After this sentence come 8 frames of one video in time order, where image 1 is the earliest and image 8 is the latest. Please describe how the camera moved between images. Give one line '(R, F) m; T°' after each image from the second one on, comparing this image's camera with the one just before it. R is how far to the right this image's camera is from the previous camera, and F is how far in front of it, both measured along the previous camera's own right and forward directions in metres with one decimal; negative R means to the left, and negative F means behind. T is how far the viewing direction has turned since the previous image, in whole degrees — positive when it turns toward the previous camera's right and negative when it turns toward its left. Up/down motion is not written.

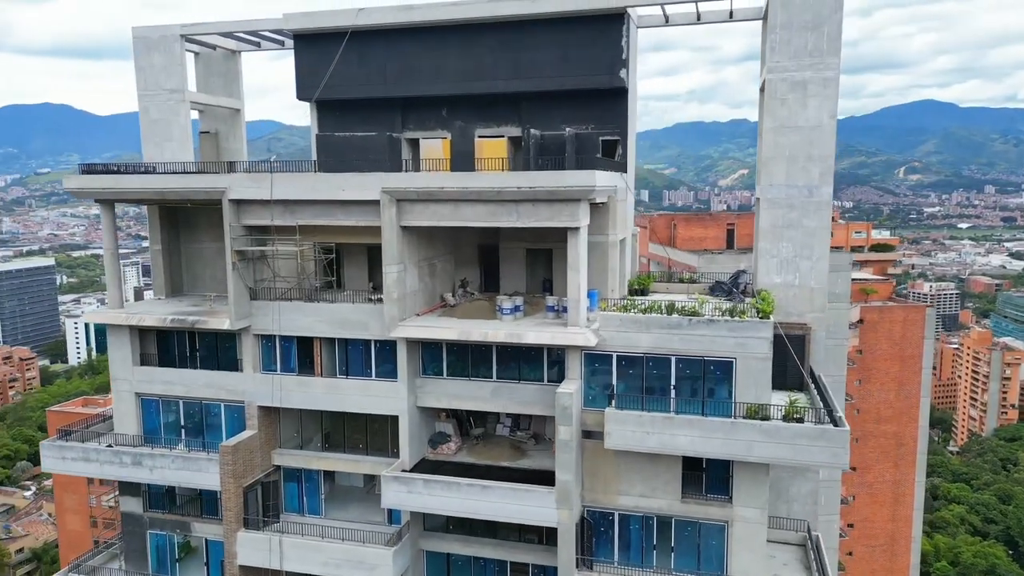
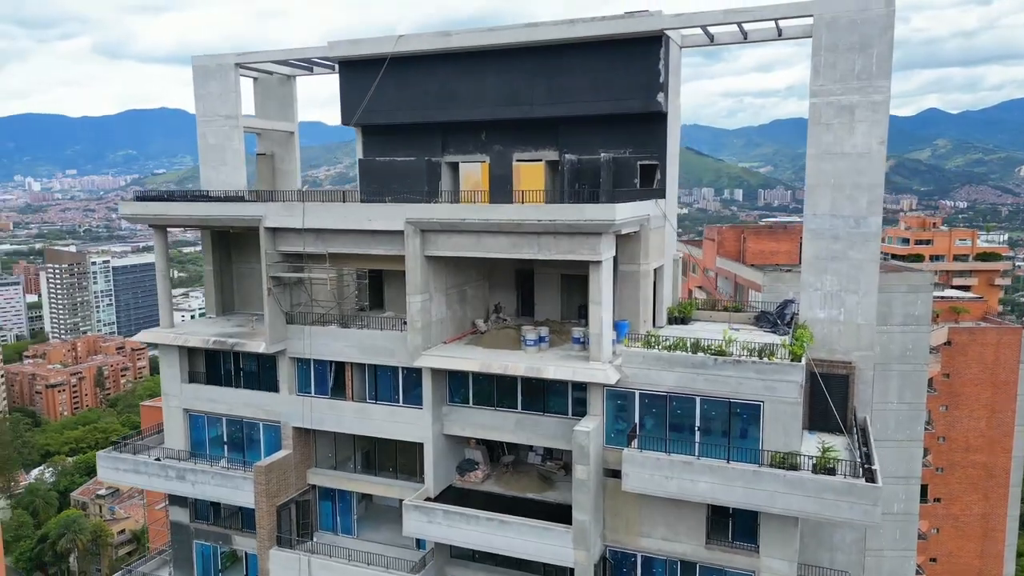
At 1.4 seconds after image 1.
(+1.8, +0.4) m; -6°
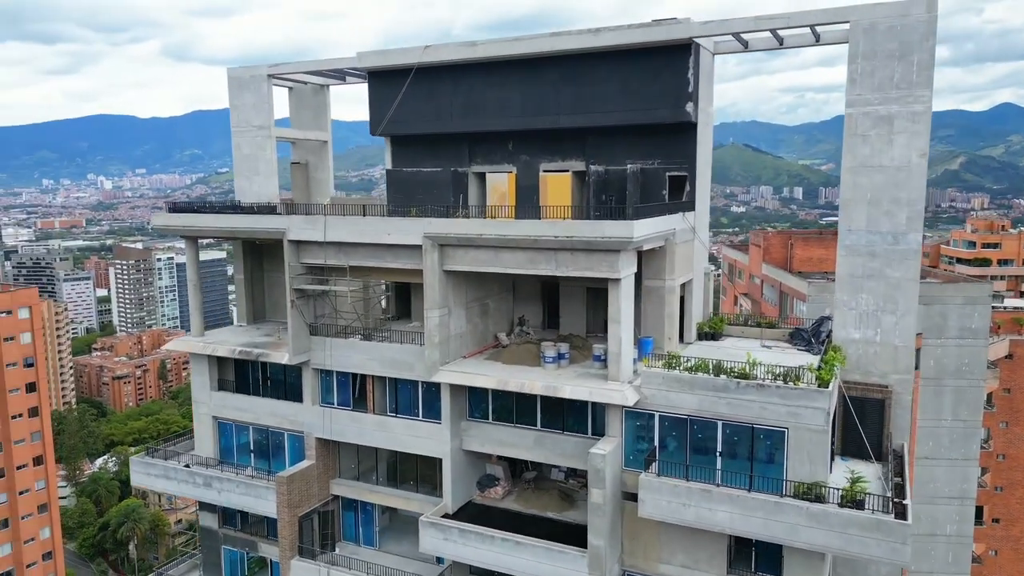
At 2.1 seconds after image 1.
(+0.9, +0.4) m; -4°
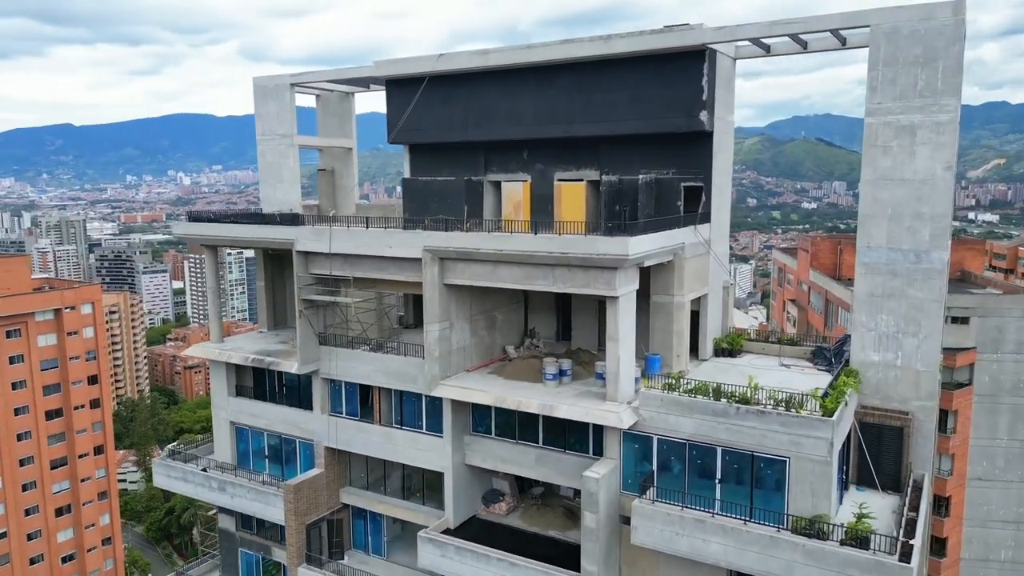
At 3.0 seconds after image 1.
(+1.7, +0.5) m; -4°
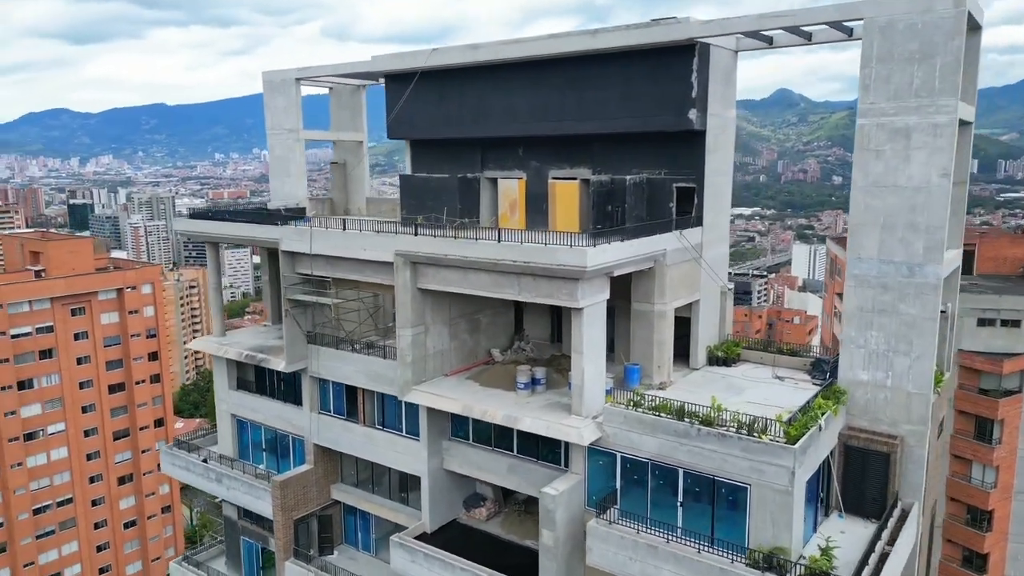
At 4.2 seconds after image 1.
(+2.7, +0.7) m; -5°
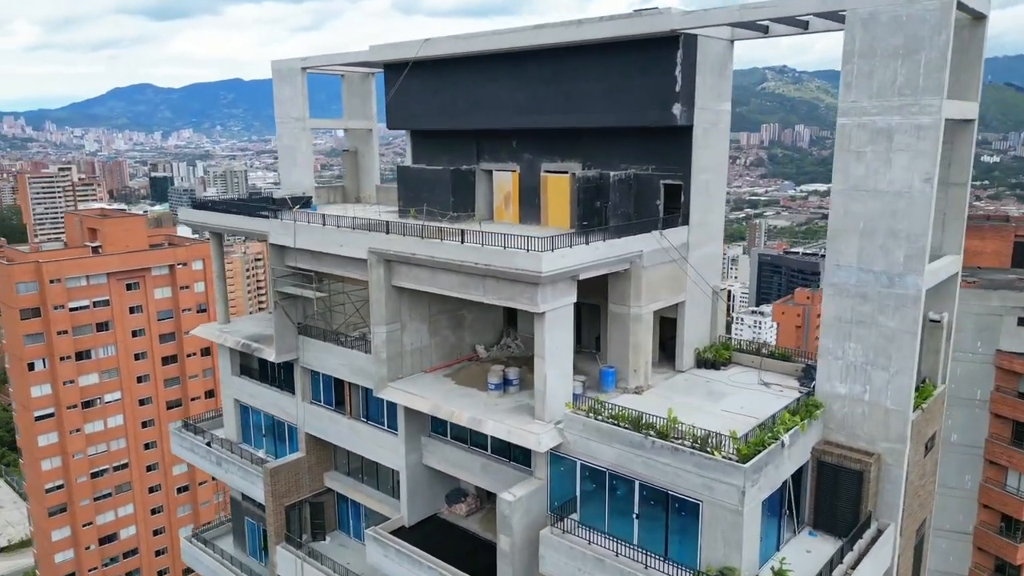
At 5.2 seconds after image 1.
(+2.5, +0.4) m; -5°
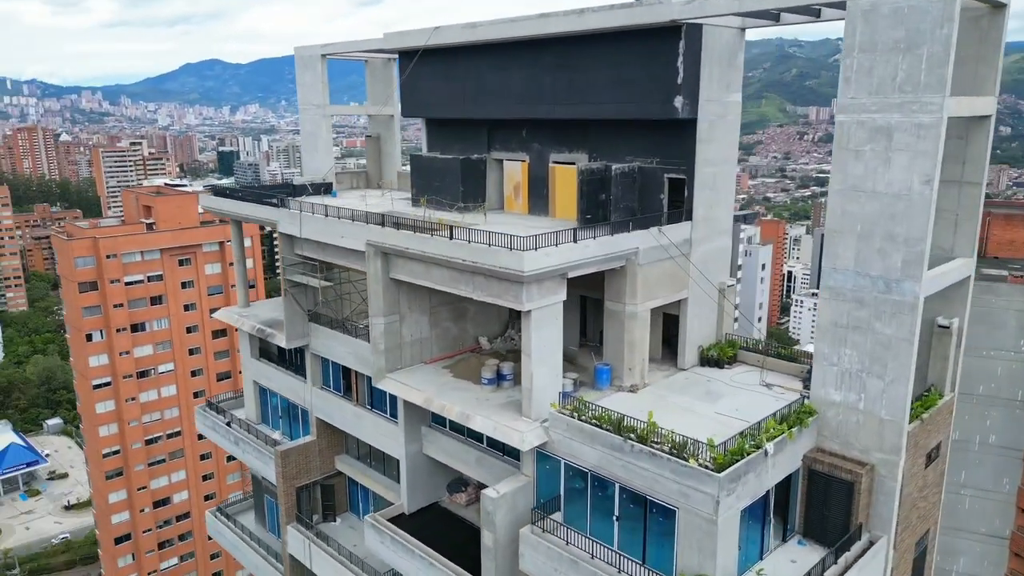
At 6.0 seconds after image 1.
(+1.7, +0.2) m; -4°
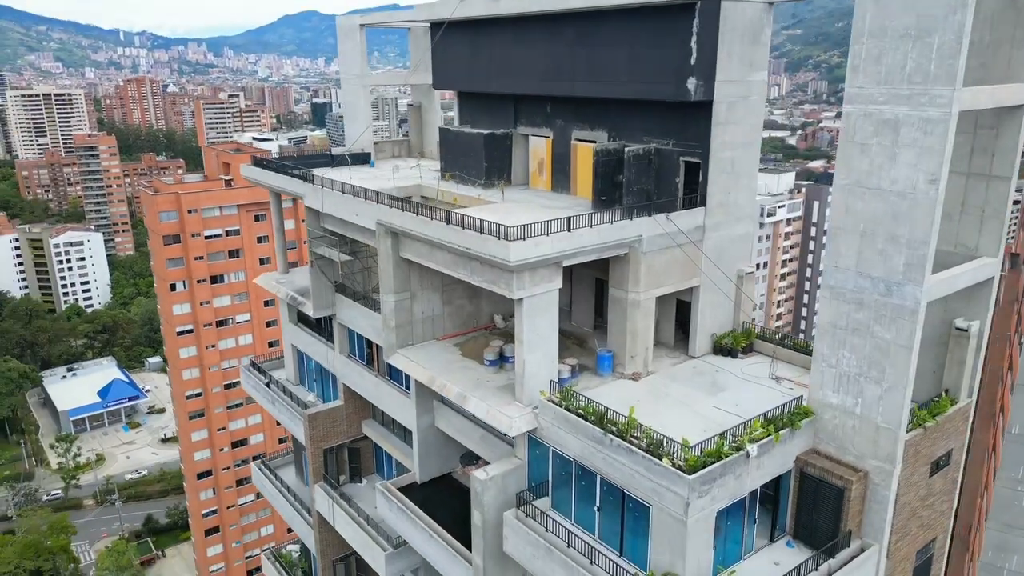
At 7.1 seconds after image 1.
(+2.2, +0.1) m; -6°
